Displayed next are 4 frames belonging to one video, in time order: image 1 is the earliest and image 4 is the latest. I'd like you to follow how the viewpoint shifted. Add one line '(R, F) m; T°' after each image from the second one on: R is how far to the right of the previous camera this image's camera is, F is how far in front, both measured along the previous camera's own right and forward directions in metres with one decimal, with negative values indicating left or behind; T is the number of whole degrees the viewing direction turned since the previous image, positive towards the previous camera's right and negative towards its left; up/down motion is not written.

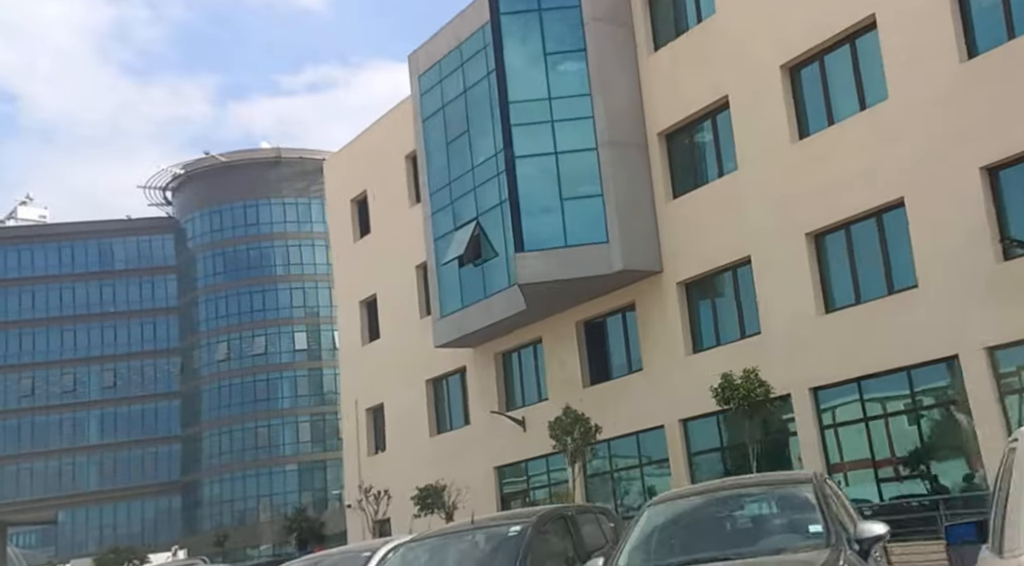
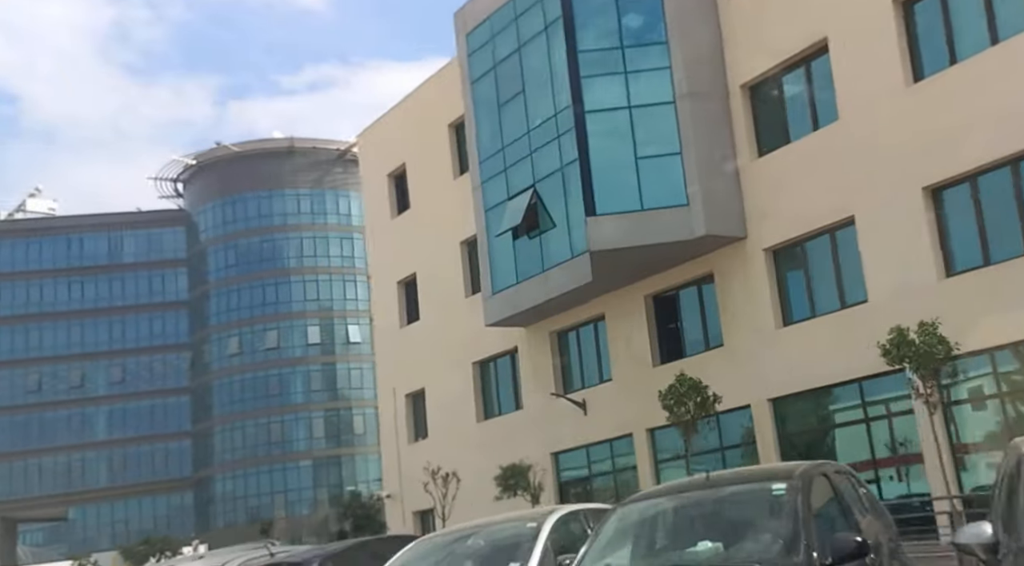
(-1.1, +1.9) m; 0°
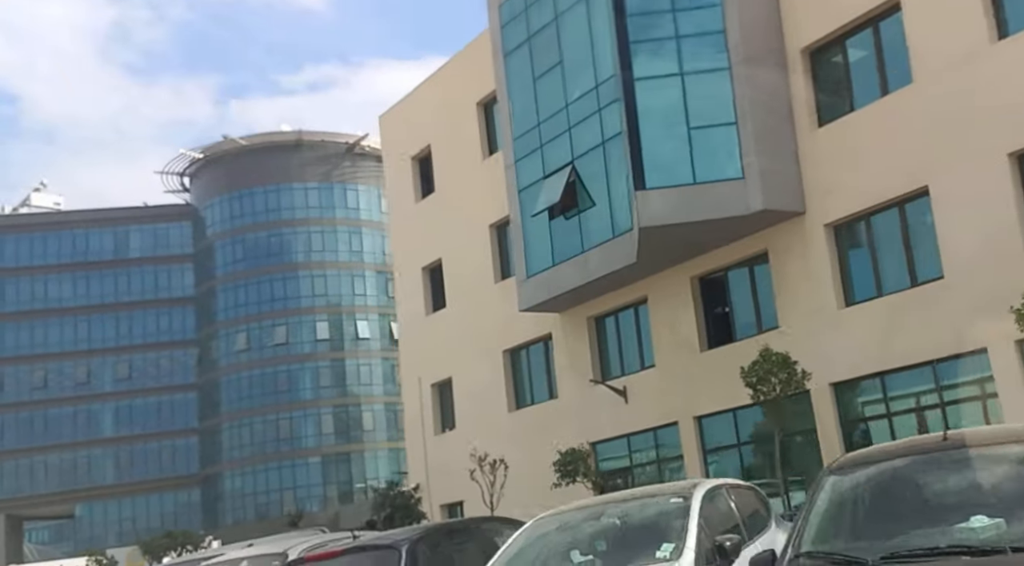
(-0.7, +1.1) m; 0°
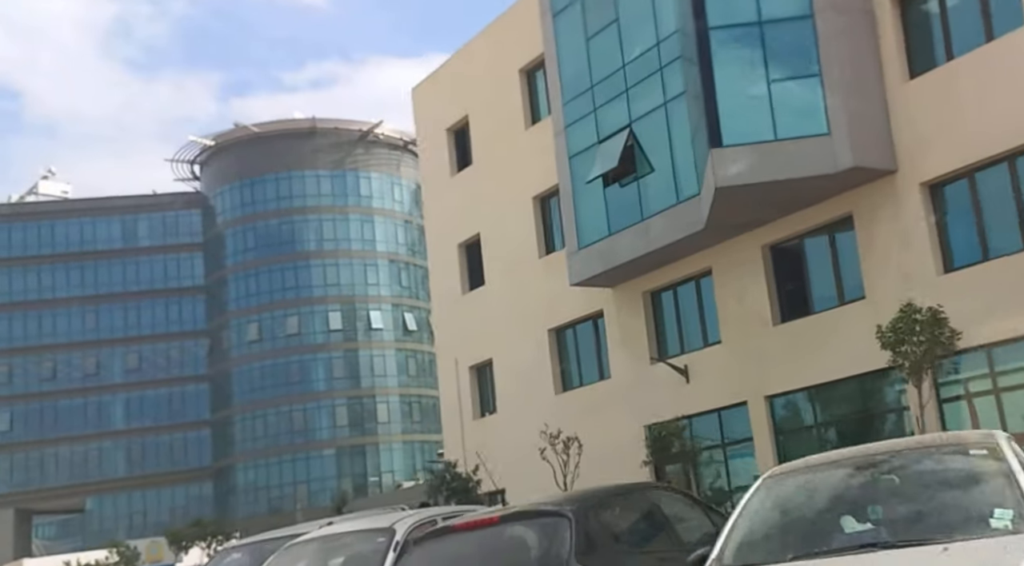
(-0.9, +1.5) m; 0°
